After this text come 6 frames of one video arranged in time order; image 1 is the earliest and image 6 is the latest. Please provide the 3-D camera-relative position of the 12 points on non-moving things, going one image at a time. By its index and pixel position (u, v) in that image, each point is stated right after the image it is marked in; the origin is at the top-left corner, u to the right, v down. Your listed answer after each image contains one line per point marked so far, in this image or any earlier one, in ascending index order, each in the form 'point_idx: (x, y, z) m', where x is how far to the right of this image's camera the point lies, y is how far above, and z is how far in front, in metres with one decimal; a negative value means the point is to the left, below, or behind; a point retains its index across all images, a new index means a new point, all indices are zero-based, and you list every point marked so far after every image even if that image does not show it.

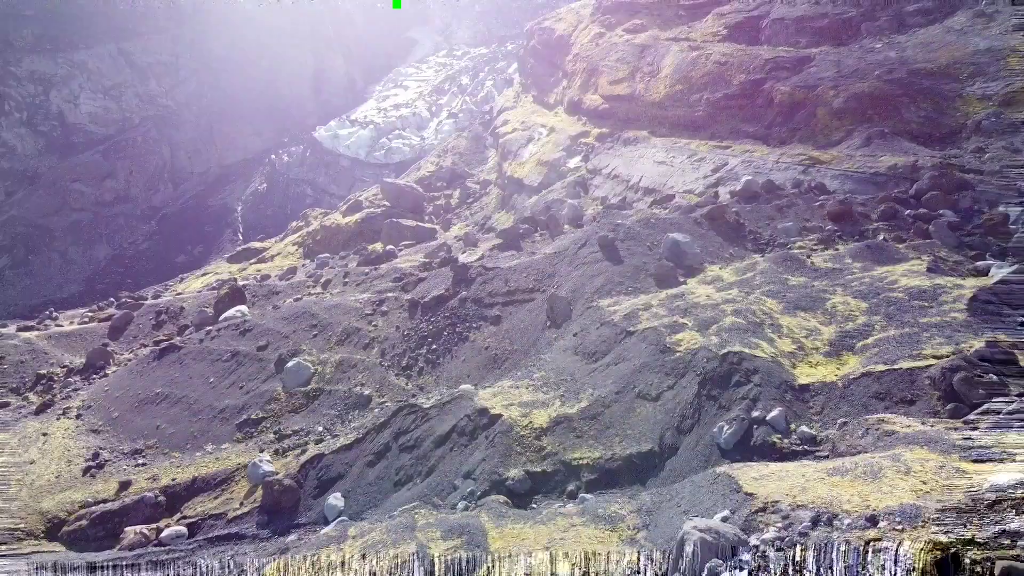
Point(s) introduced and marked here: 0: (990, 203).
0: (+10.5, +1.9, +17.9) m
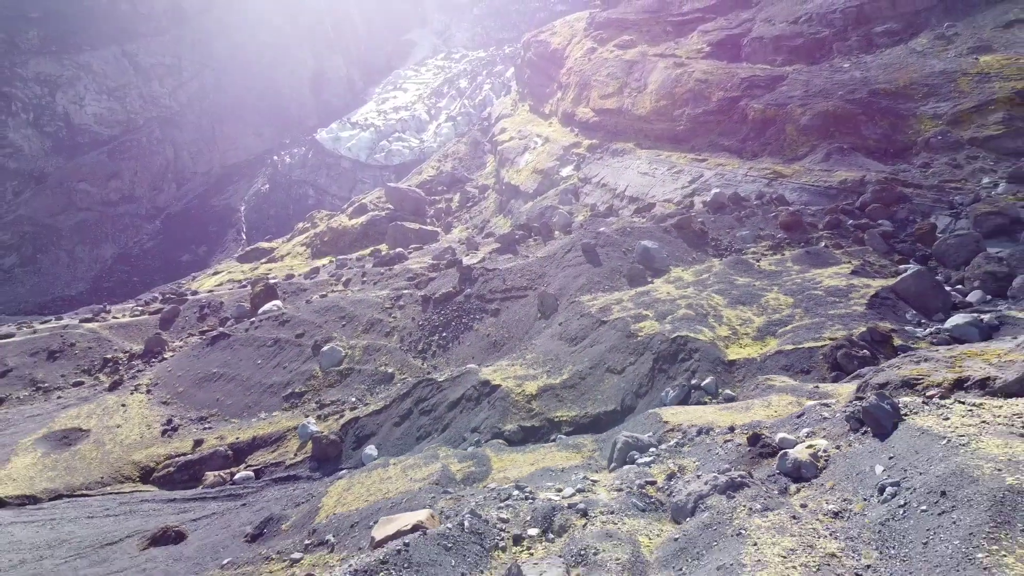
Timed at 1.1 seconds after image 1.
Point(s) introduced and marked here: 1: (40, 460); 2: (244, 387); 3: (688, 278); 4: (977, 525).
0: (+10.4, +1.9, +20.7) m
1: (-7.8, -2.8, +13.5) m
2: (-5.1, -1.9, +15.6) m
3: (+3.4, +0.2, +15.6) m
4: (+2.3, -1.0, +4.2) m
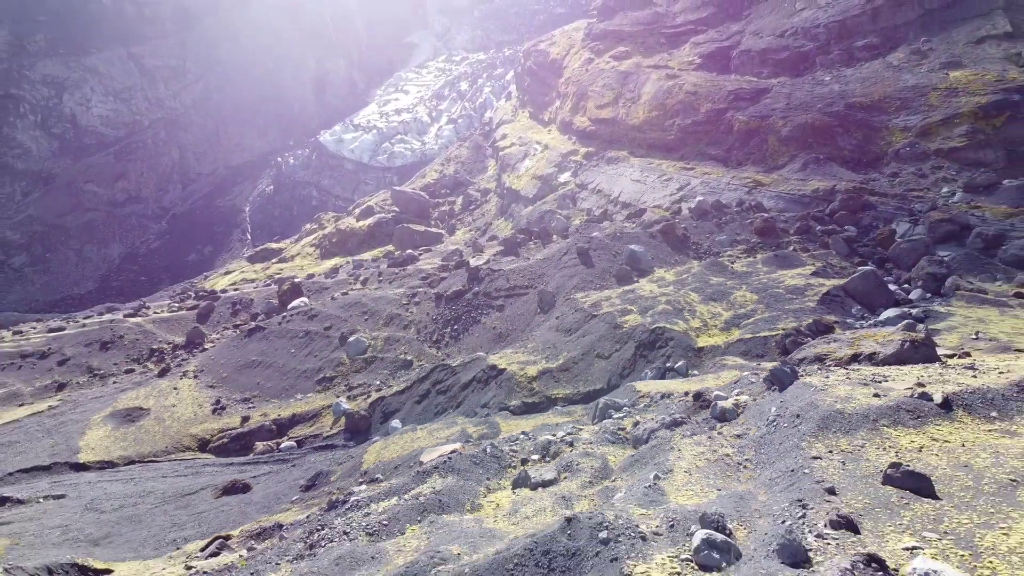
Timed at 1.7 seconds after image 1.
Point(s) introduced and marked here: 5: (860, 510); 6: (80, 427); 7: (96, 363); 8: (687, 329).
0: (+10.5, +1.9, +22.9) m
1: (-7.7, -2.8, +15.7) m
2: (-5.0, -1.9, +17.8) m
3: (+3.4, +0.2, +17.8) m
4: (+2.4, -1.0, +6.4) m
5: (+1.9, -1.2, +4.9) m
6: (-8.5, -2.7, +16.0) m
7: (-10.2, -1.8, +20.0) m
8: (+3.1, -0.7, +14.6) m
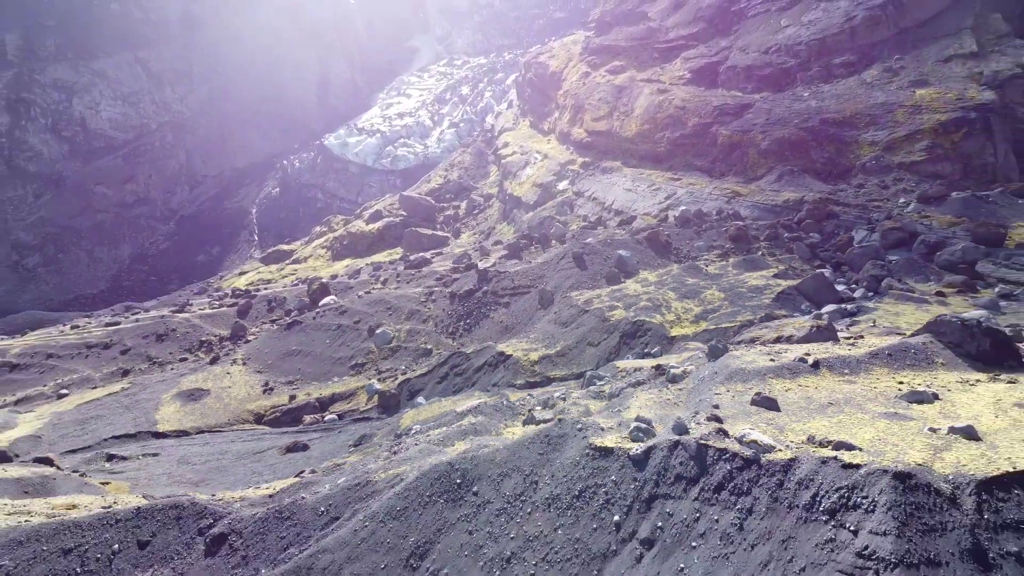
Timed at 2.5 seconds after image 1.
0: (+10.6, +1.9, +25.9) m
1: (-7.6, -2.7, +18.7) m
2: (-4.9, -1.8, +20.8) m
3: (+3.6, +0.2, +20.8) m
4: (+2.5, -1.0, +9.4) m
5: (+2.1, -1.2, +7.9) m
6: (-8.3, -2.7, +19.0) m
7: (-10.1, -1.8, +23.0) m
8: (+3.3, -0.7, +17.5) m
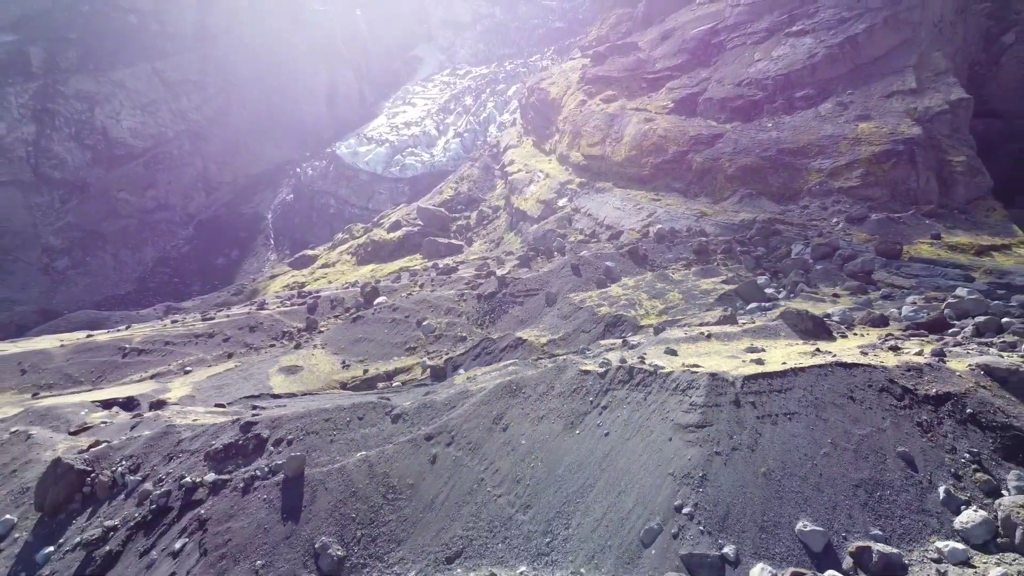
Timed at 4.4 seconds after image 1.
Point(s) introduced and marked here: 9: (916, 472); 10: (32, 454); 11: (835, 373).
0: (+11.0, +1.8, +32.9) m
1: (-7.1, -2.8, +25.6) m
2: (-4.5, -1.9, +27.7) m
3: (+4.0, +0.1, +27.8) m
4: (+3.0, -1.1, +16.3) m
5: (+2.6, -1.3, +14.8) m
6: (-7.9, -2.8, +25.9) m
7: (-9.6, -1.9, +29.9) m
8: (+3.7, -0.8, +24.5) m
9: (+5.3, -2.4, +10.5) m
10: (-9.5, -3.3, +16.2) m
11: (+5.0, -1.3, +12.4) m
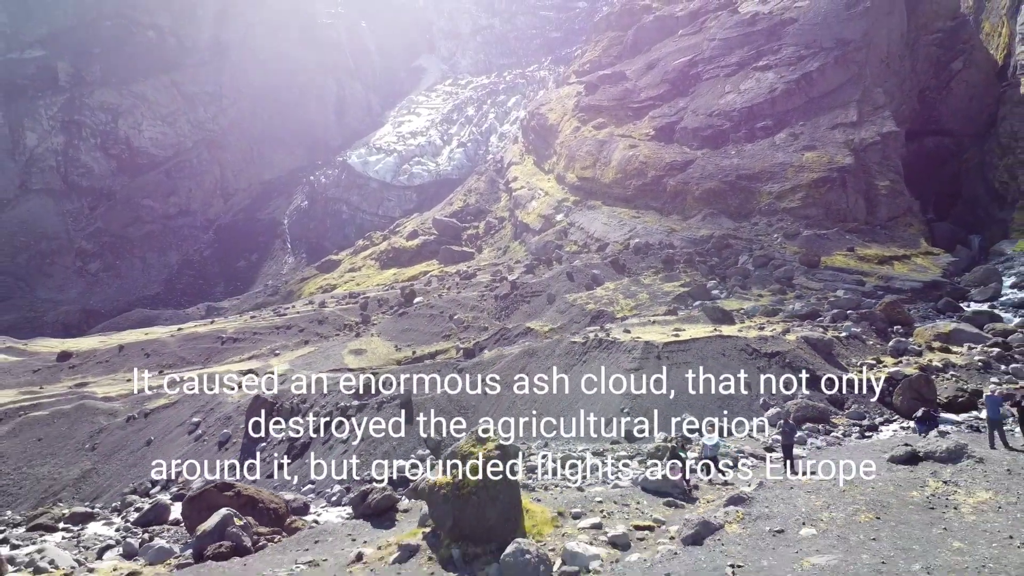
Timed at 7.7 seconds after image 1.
0: (+11.5, +1.7, +42.0) m
1: (-6.7, -3.0, +34.6) m
2: (-4.0, -2.0, +36.7) m
3: (+4.4, 0.0, +36.8) m
4: (+3.4, -1.2, +25.4) m
5: (+3.0, -1.4, +23.8) m
6: (-7.4, -2.9, +34.9) m
7: (-9.2, -2.0, +38.9) m
8: (+4.2, -0.9, +33.5) m
9: (+5.8, -2.5, +19.6) m
10: (-9.0, -3.4, +25.2) m
11: (+5.5, -1.4, +21.5) m
